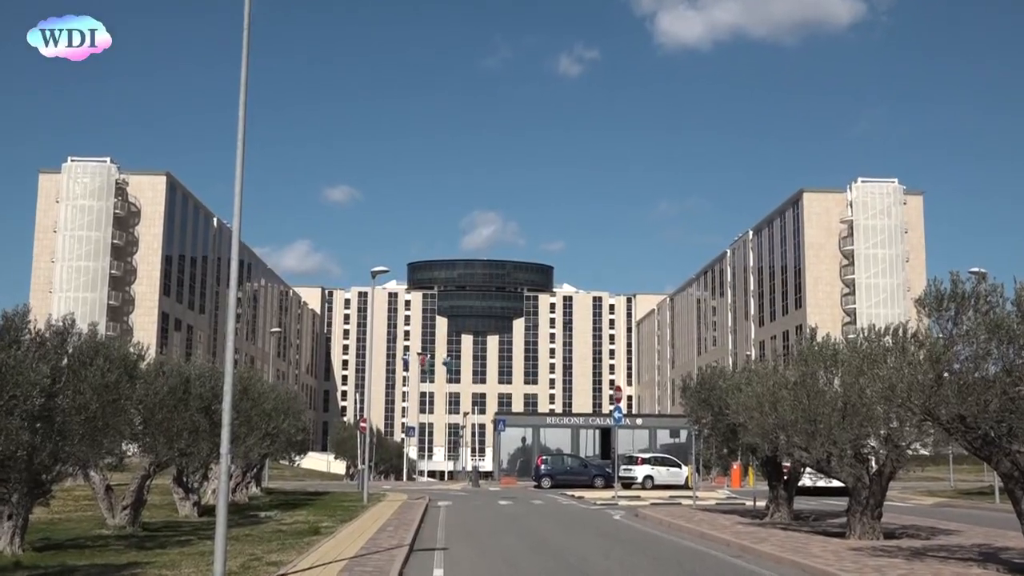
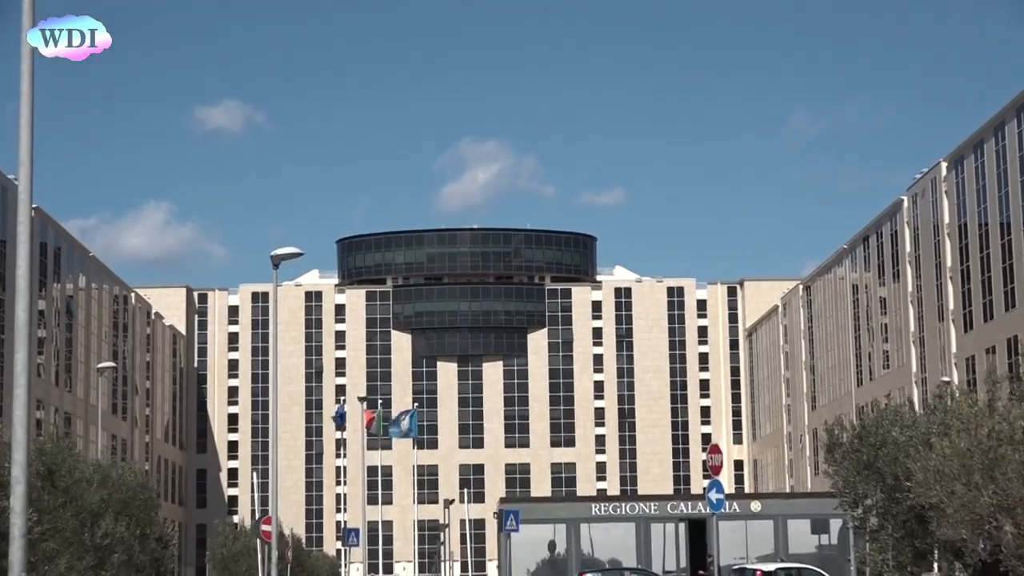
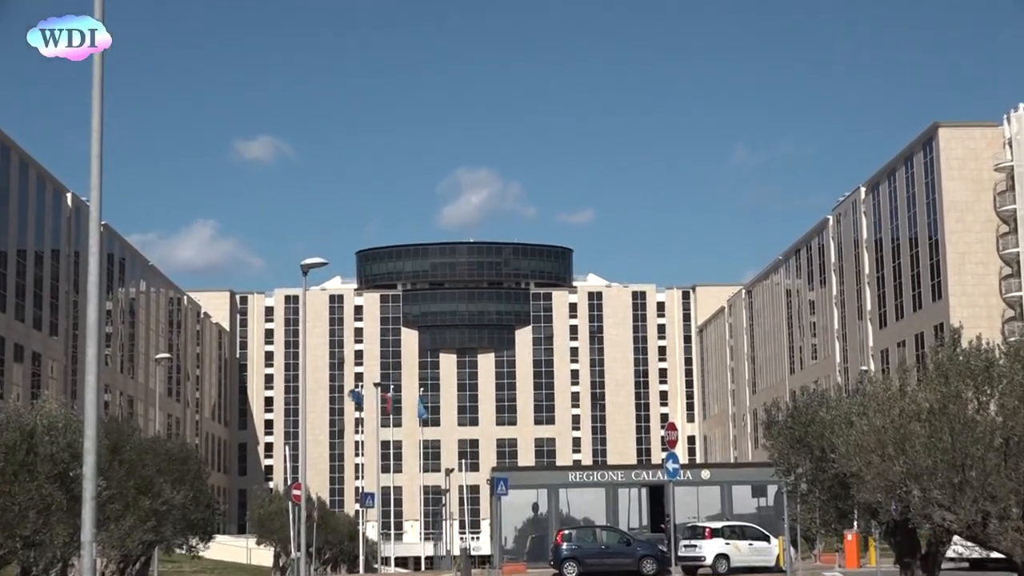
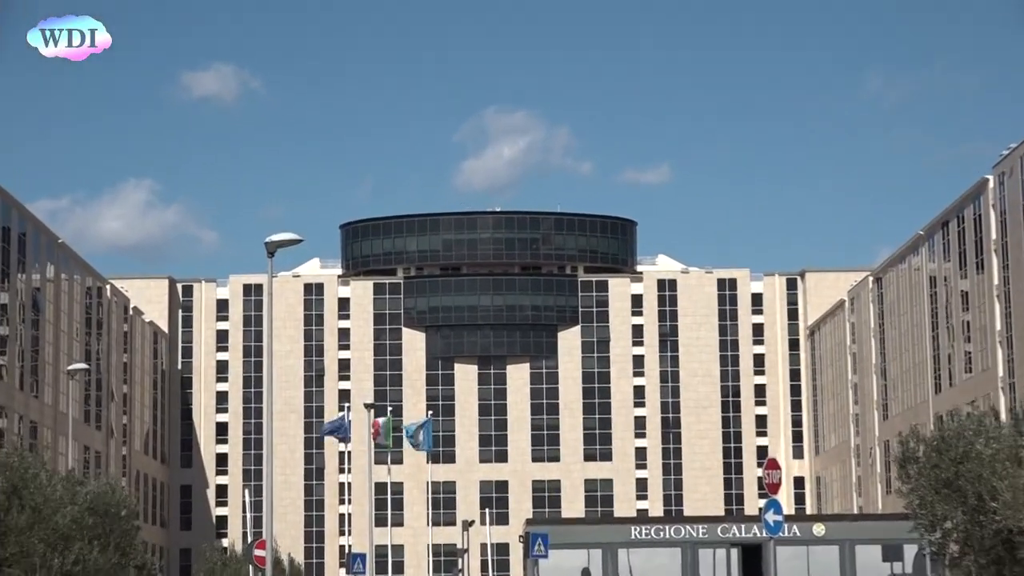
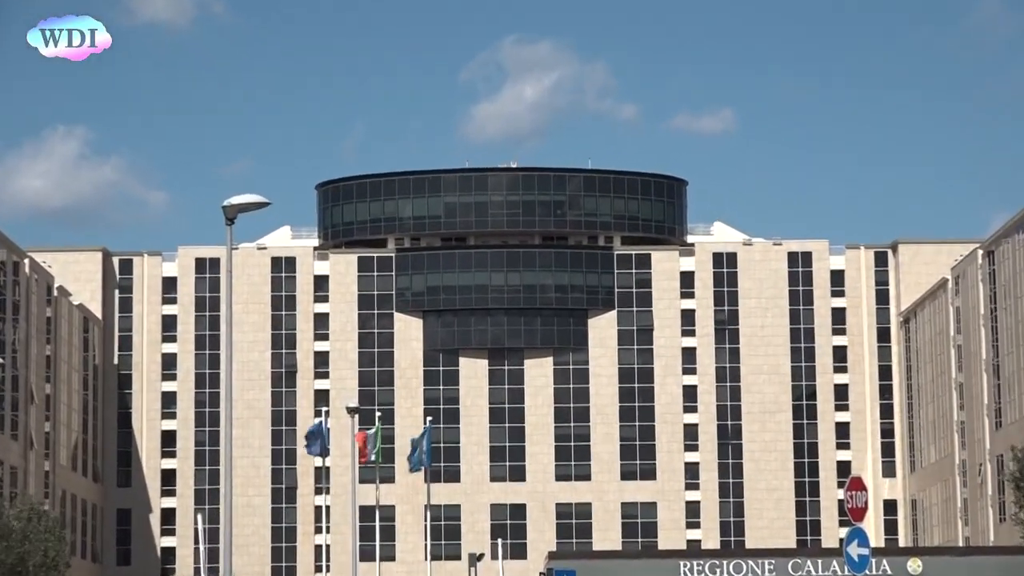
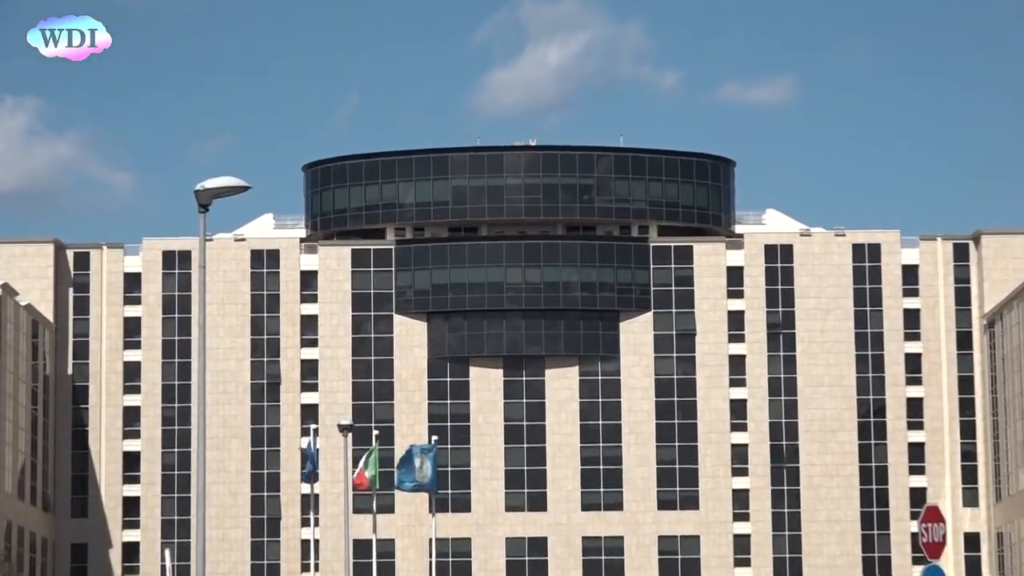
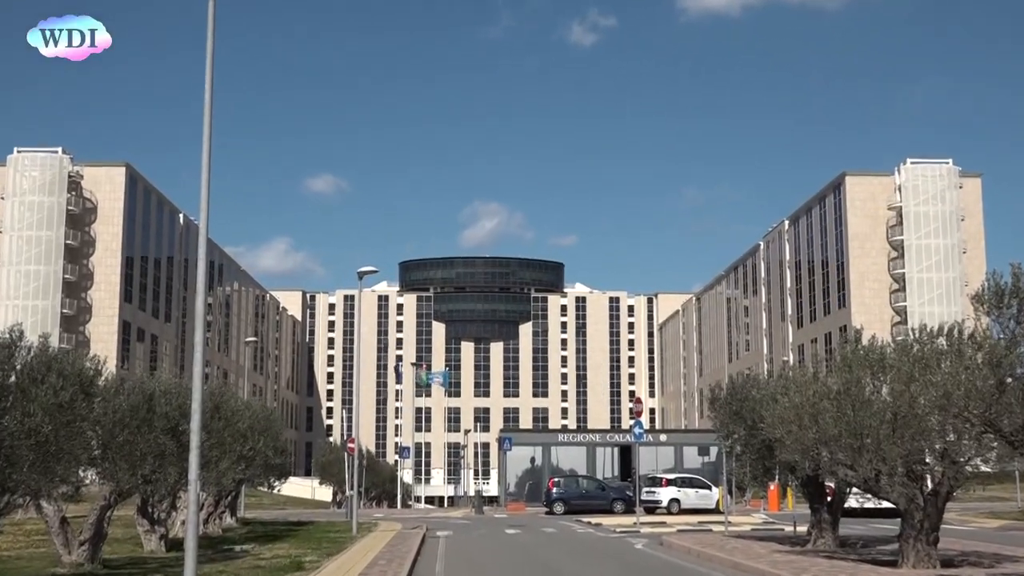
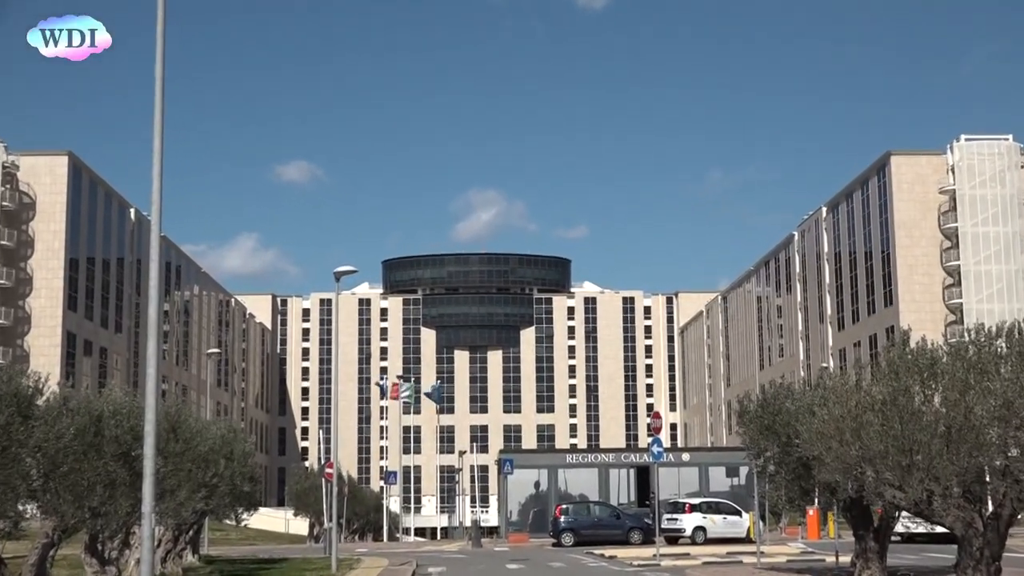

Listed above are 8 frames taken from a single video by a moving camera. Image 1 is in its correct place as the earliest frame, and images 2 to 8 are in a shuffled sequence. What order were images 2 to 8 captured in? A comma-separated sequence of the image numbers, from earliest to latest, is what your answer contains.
7, 8, 3, 2, 4, 5, 6
